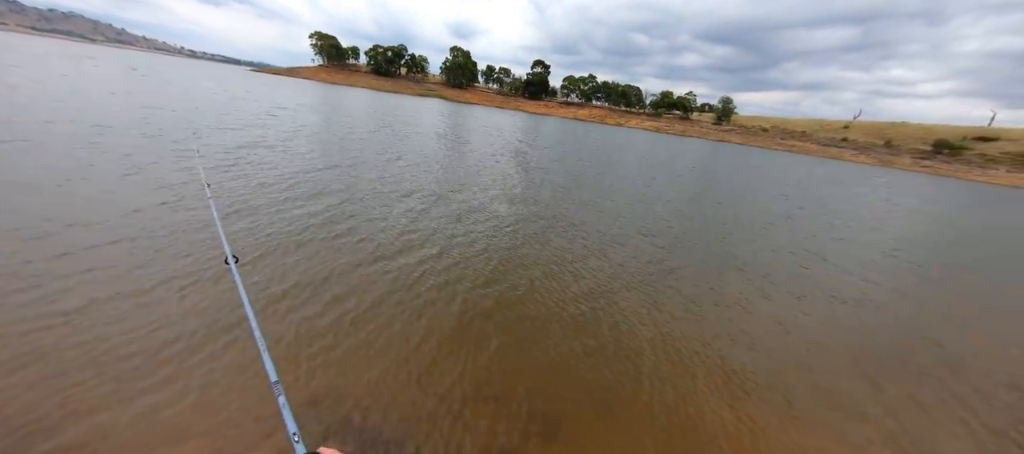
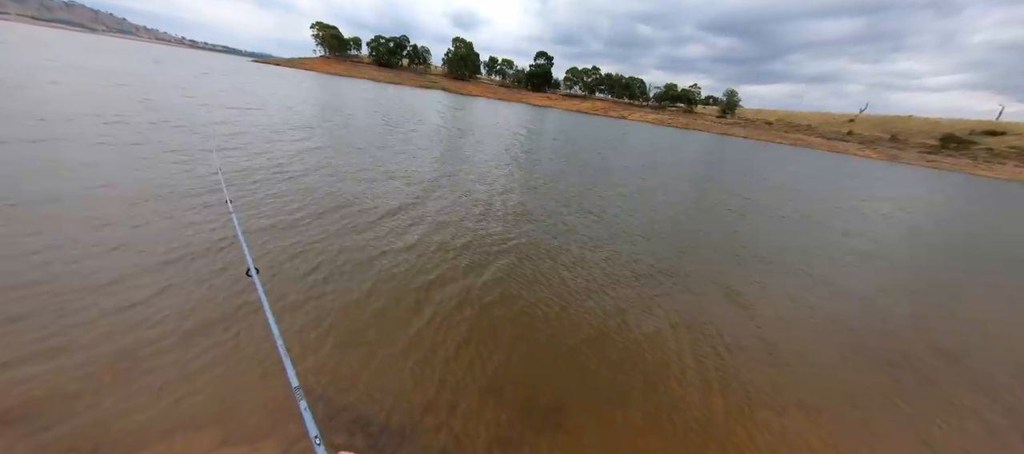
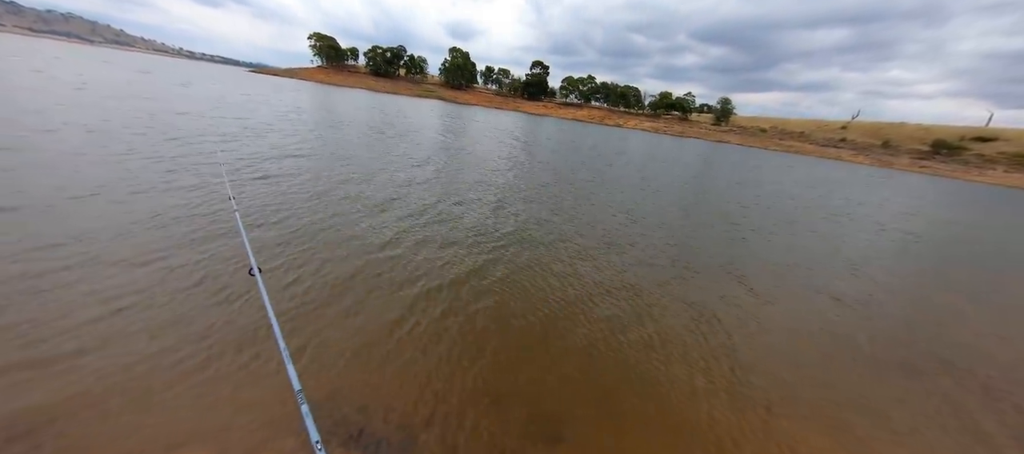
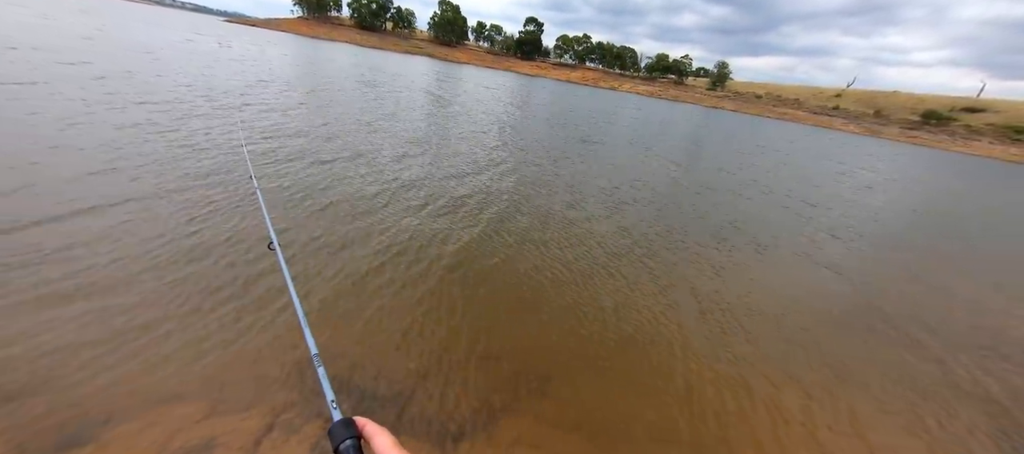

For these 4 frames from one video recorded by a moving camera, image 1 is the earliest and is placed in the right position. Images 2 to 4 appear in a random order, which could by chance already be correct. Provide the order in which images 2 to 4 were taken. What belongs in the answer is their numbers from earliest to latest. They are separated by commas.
3, 2, 4
